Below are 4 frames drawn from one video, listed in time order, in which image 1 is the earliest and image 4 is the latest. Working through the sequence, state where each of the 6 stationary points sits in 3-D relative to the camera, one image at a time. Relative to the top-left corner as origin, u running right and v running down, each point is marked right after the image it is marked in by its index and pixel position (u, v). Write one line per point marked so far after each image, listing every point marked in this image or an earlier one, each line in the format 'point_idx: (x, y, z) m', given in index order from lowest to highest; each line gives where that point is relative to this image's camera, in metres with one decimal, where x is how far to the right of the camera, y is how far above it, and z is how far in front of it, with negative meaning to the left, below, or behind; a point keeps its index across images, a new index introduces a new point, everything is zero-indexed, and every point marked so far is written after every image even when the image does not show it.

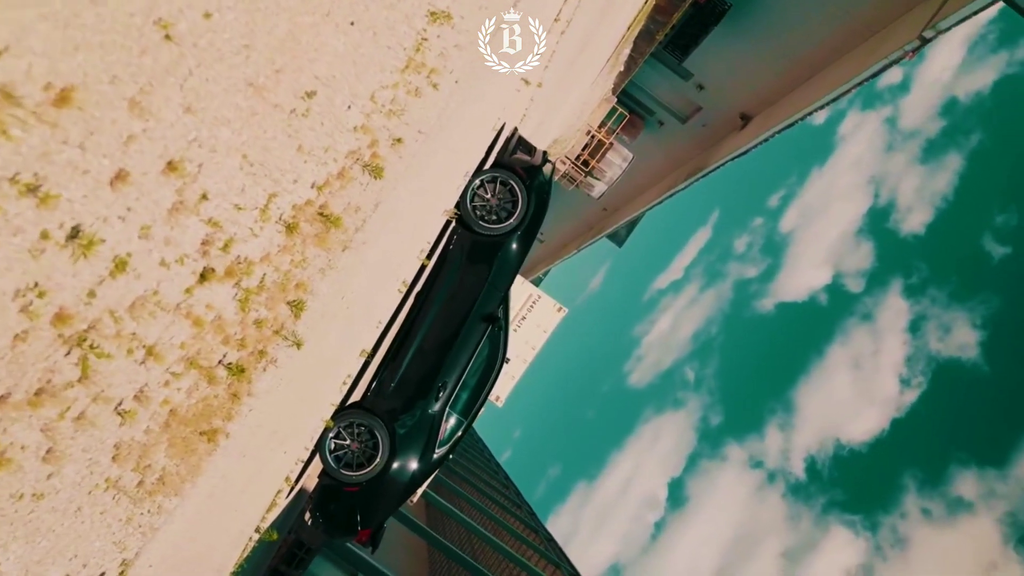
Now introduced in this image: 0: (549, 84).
0: (+0.3, +1.9, +10.2) m
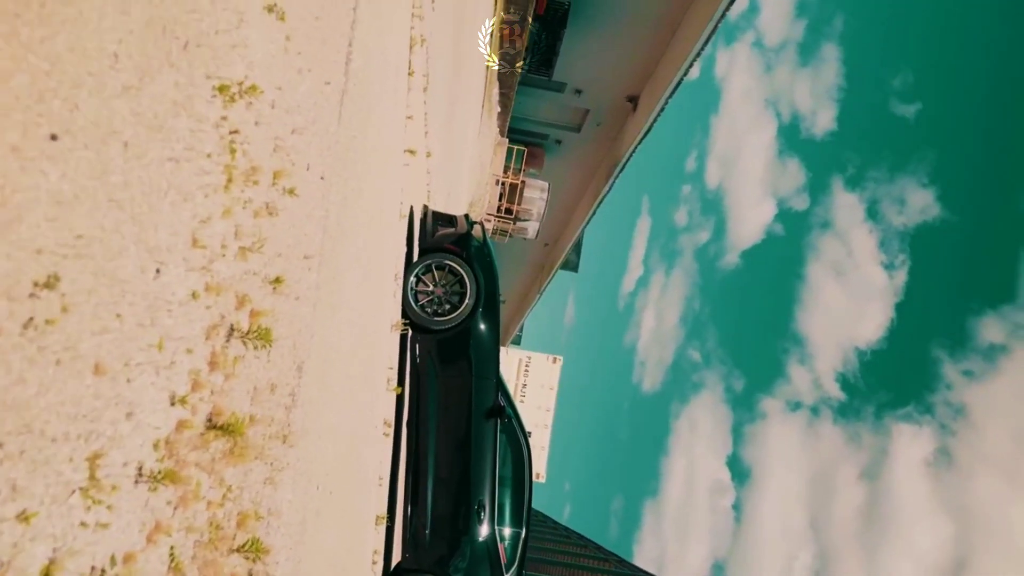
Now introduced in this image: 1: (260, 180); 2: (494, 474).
0: (-0.7, +1.2, +9.4) m
1: (-0.5, +0.2, +2.2) m
2: (-0.1, -1.2, +6.8) m
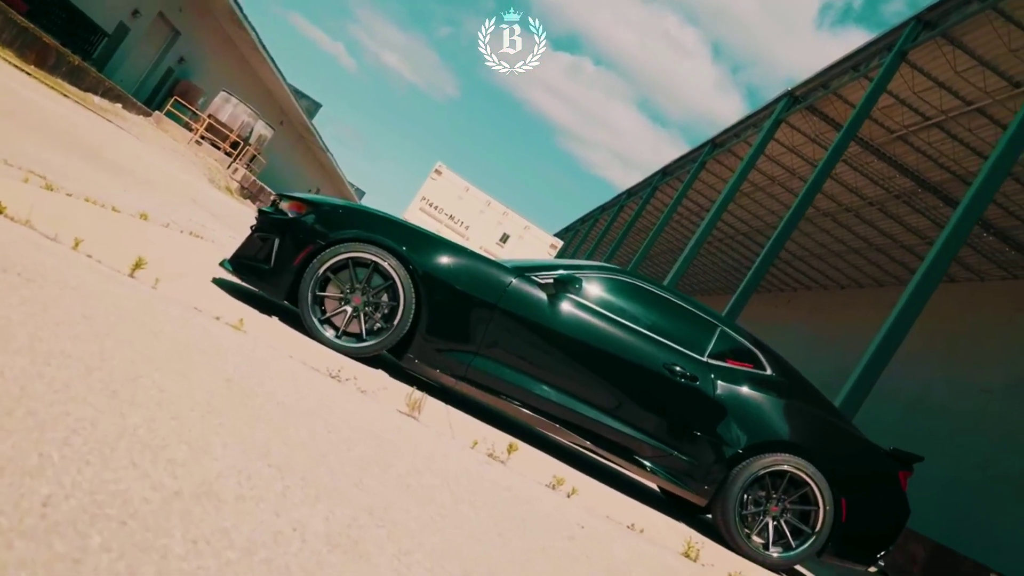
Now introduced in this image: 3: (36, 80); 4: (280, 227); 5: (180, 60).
0: (-2.3, +0.5, +6.7) m
1: (0.0, -0.5, 0.0) m
2: (+0.5, -0.2, +4.7) m
3: (-4.1, +1.8, +9.2) m
4: (-1.0, +0.2, +4.6) m
5: (-4.9, +3.4, +16.0) m
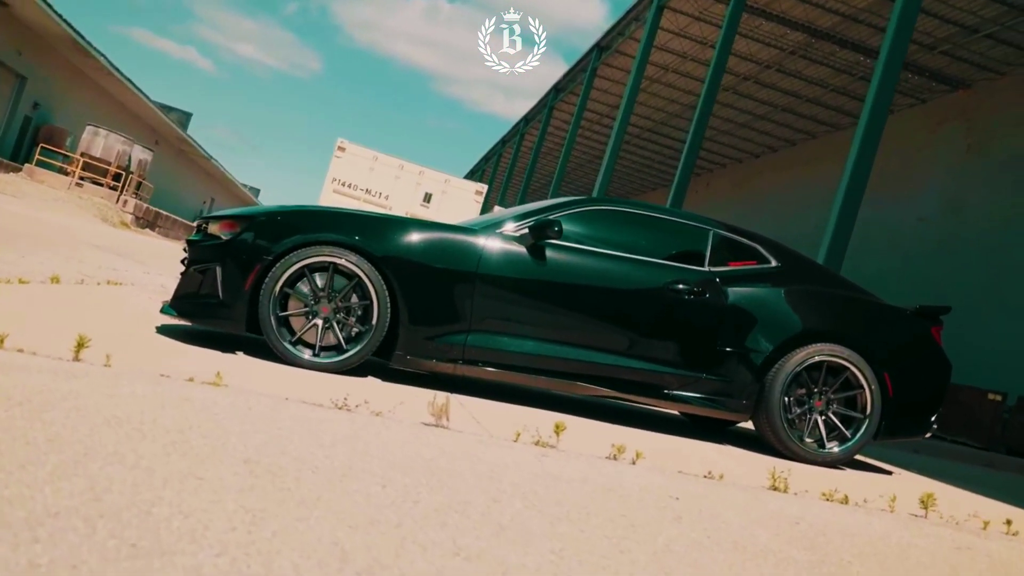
0: (-2.6, +0.1, +6.1) m
1: (+0.4, -0.5, -0.4) m
2: (+0.4, +0.1, +4.3) m
3: (-4.8, +1.0, +8.4) m
4: (-1.1, +0.1, +4.1) m
5: (-6.6, +2.6, +15.0) m
